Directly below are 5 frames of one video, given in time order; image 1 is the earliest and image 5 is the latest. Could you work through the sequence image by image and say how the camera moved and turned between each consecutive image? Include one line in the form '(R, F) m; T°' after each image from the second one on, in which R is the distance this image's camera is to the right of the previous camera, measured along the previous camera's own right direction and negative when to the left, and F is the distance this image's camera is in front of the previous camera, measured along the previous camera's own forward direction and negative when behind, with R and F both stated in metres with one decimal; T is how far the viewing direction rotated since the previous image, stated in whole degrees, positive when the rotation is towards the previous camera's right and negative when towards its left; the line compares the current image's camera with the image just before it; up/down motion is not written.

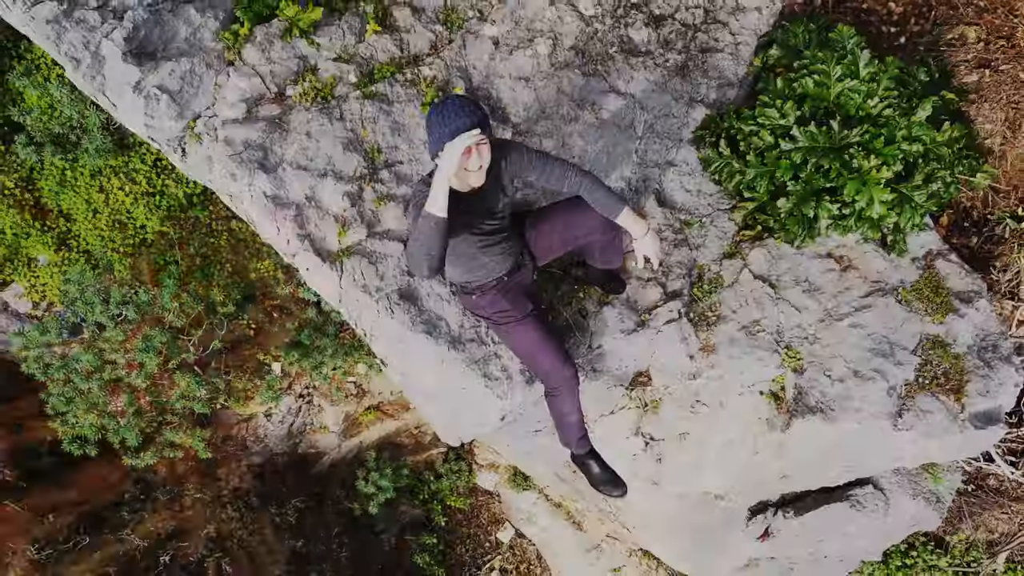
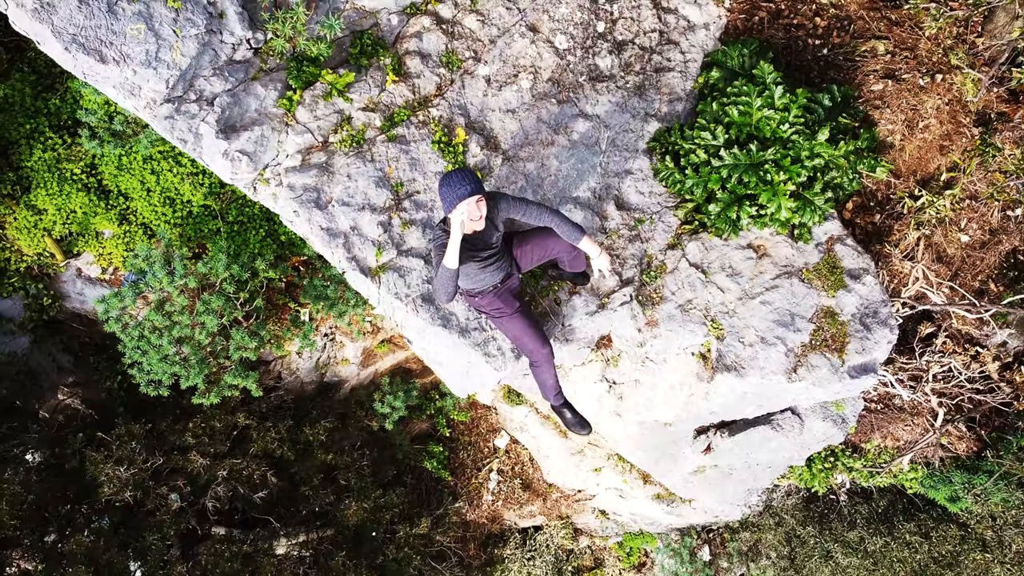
(0.0, -0.9) m; 0°
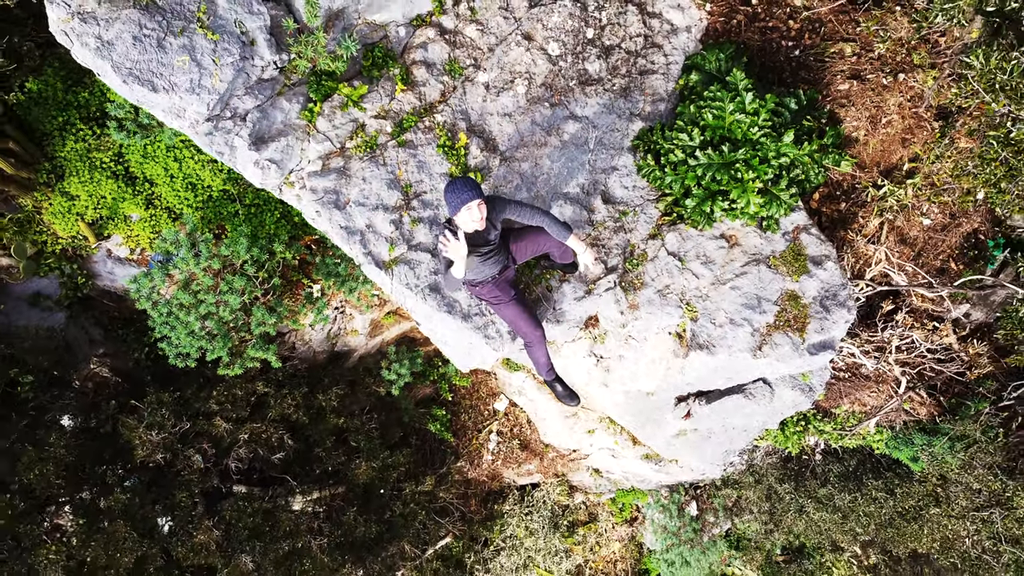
(0.0, -0.5) m; 0°
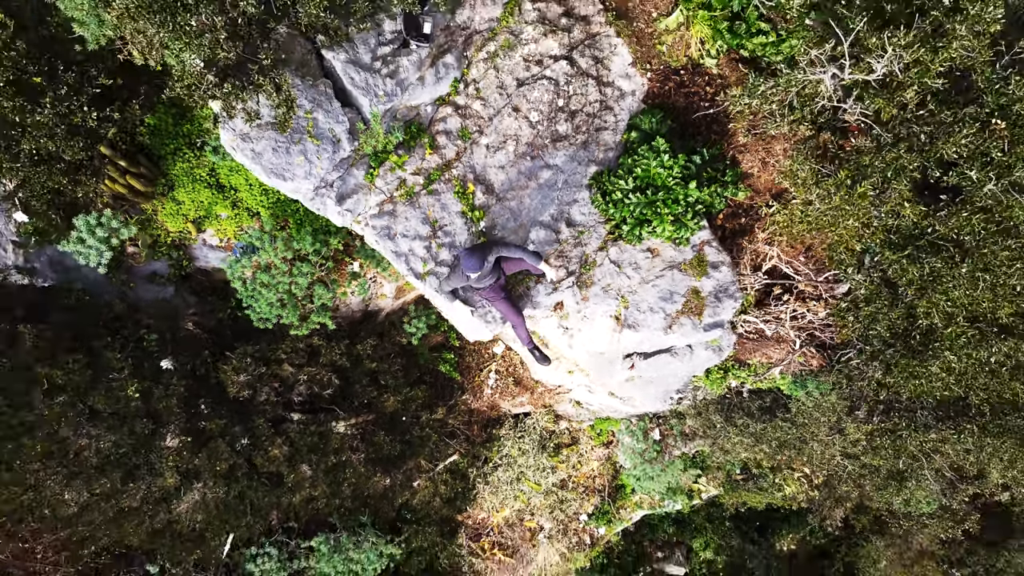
(+0.1, -2.1) m; 0°
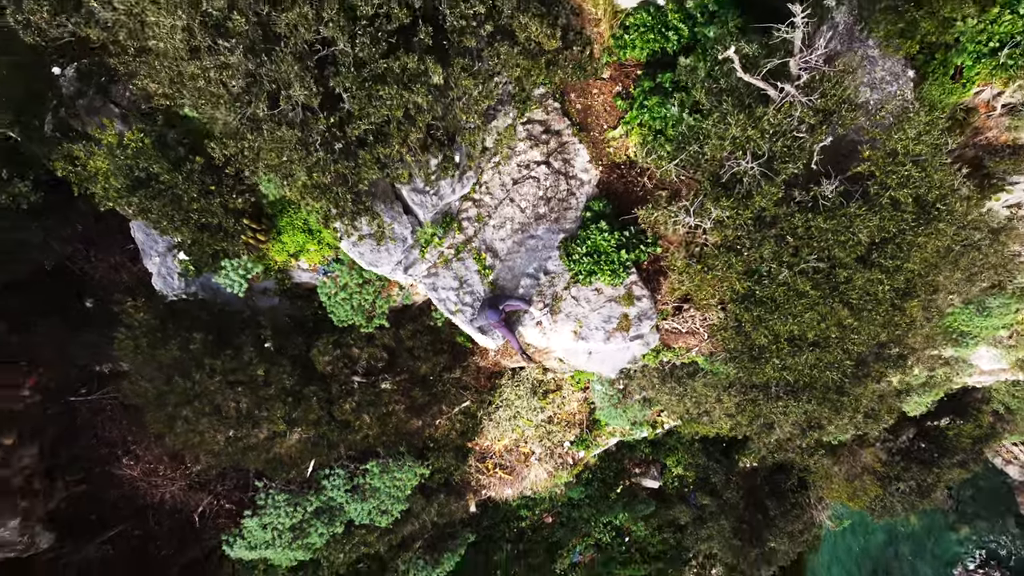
(0.0, -3.8) m; 0°
